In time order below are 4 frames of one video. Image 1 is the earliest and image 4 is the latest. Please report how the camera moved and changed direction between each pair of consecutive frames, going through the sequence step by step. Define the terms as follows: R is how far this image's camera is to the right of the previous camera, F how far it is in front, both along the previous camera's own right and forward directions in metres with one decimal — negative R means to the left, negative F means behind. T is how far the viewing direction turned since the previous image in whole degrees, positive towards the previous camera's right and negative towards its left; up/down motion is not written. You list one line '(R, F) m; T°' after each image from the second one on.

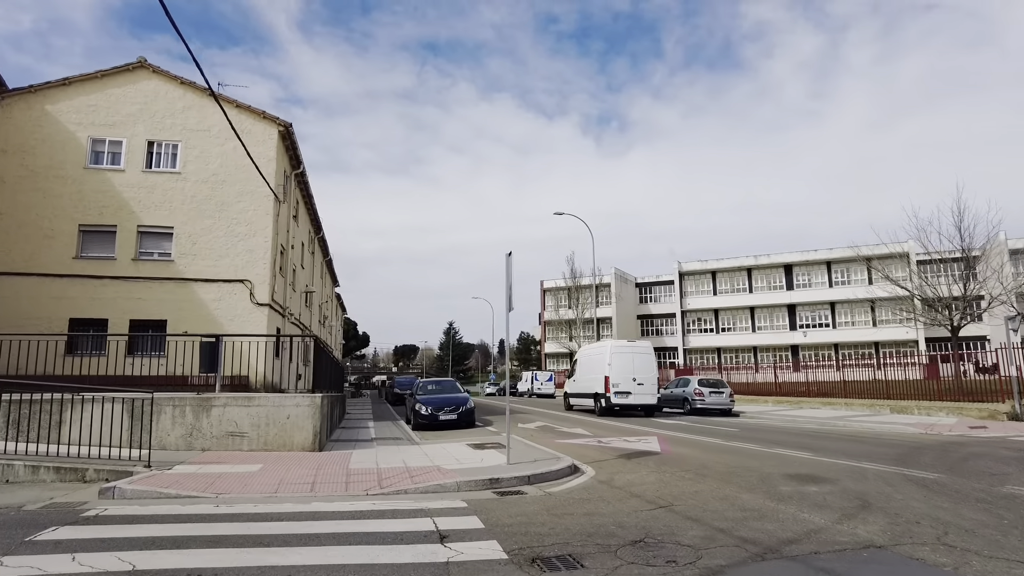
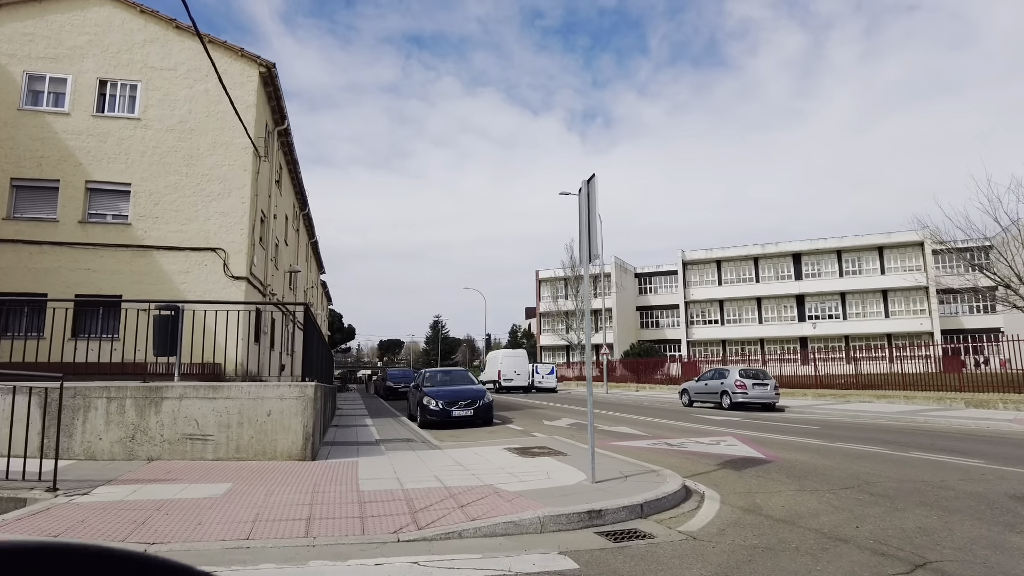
(-1.0, +2.8) m; +2°
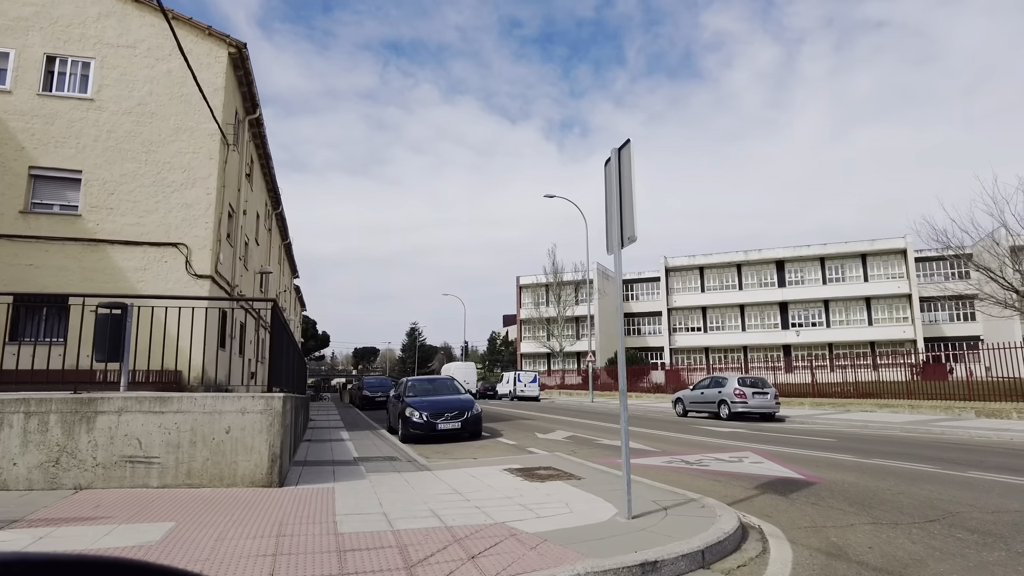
(-0.3, +1.2) m; +2°
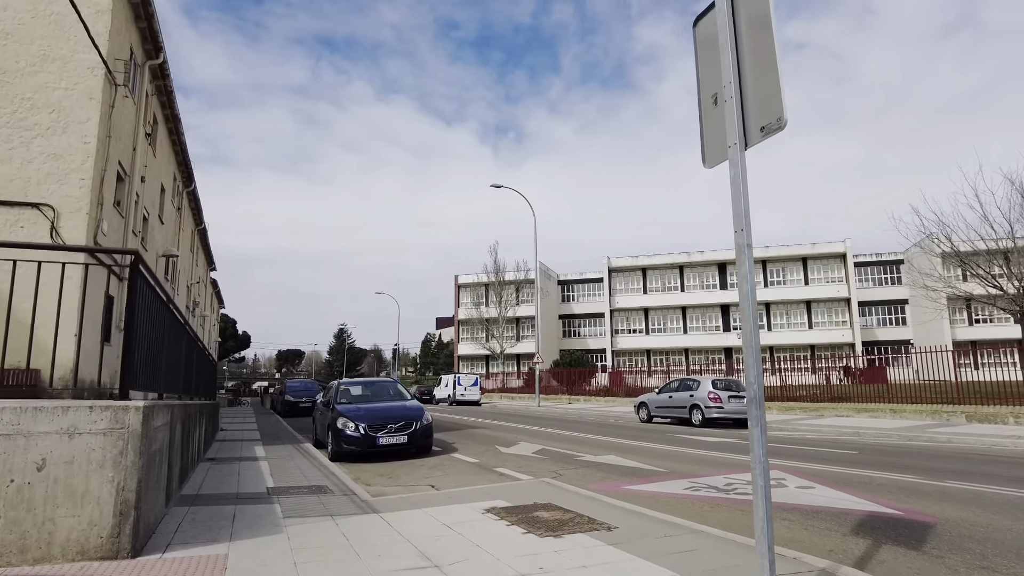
(-0.5, +2.5) m; +6°
